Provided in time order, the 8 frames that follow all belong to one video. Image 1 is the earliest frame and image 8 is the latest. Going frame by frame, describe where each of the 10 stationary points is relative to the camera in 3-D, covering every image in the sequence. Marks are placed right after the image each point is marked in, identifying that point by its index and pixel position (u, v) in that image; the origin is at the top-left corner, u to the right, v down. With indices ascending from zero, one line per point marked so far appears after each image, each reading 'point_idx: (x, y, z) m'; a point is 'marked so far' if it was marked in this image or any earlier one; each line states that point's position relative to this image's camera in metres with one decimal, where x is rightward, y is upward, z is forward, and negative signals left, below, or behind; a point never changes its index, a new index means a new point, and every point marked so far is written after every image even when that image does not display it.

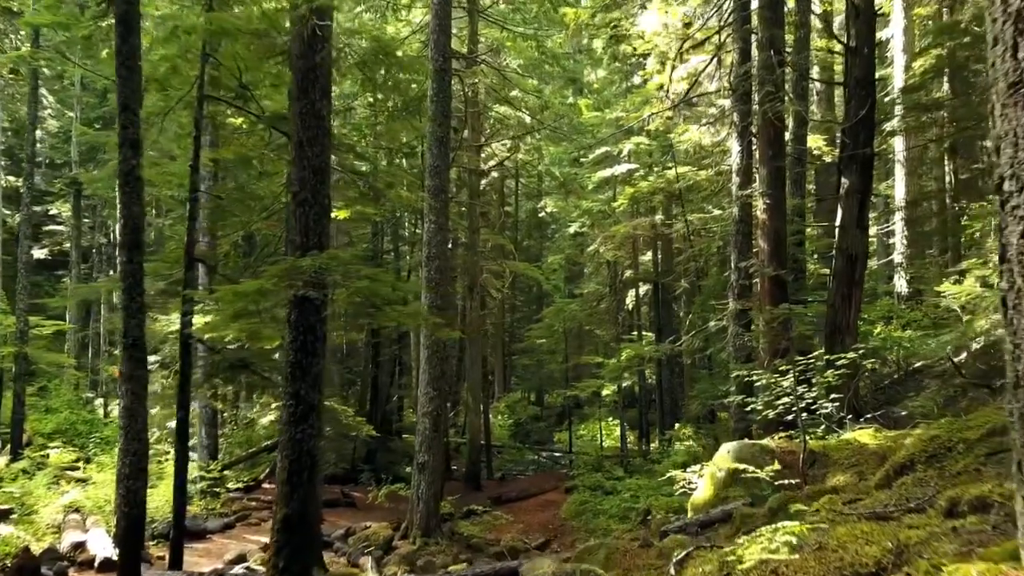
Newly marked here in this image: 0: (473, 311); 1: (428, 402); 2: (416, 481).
0: (-0.9, -0.6, +19.9) m
1: (-1.3, -1.8, +12.9) m
2: (-1.5, -3.1, +12.9) m
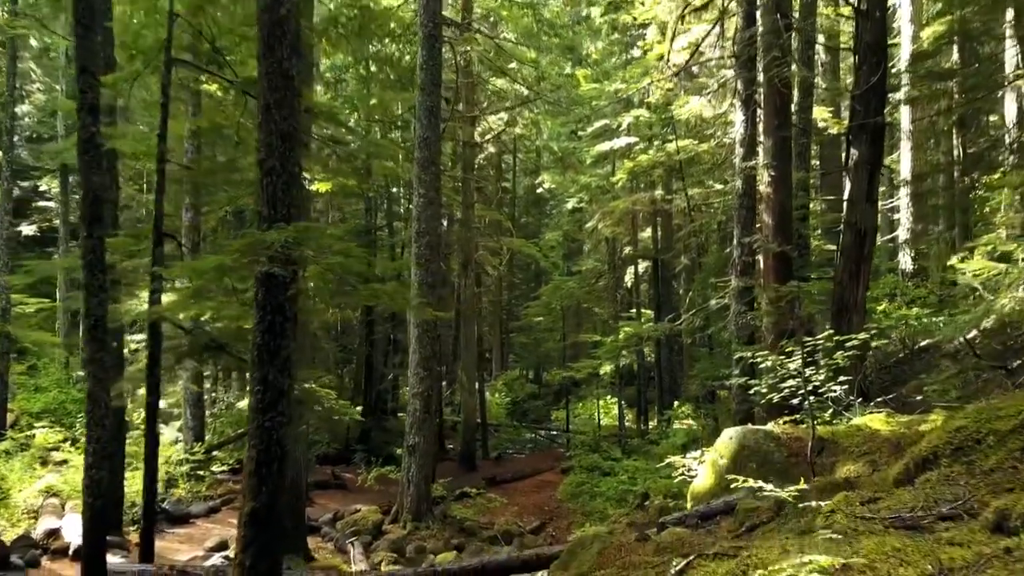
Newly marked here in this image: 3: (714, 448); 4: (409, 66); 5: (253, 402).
0: (-1.0, 0.0, +19.5) m
1: (-1.4, -1.4, +12.5) m
2: (-1.6, -2.7, +12.5) m
3: (+1.9, -1.5, +7.5) m
4: (-2.1, +4.5, +16.7) m
5: (-1.8, -0.8, +5.7) m
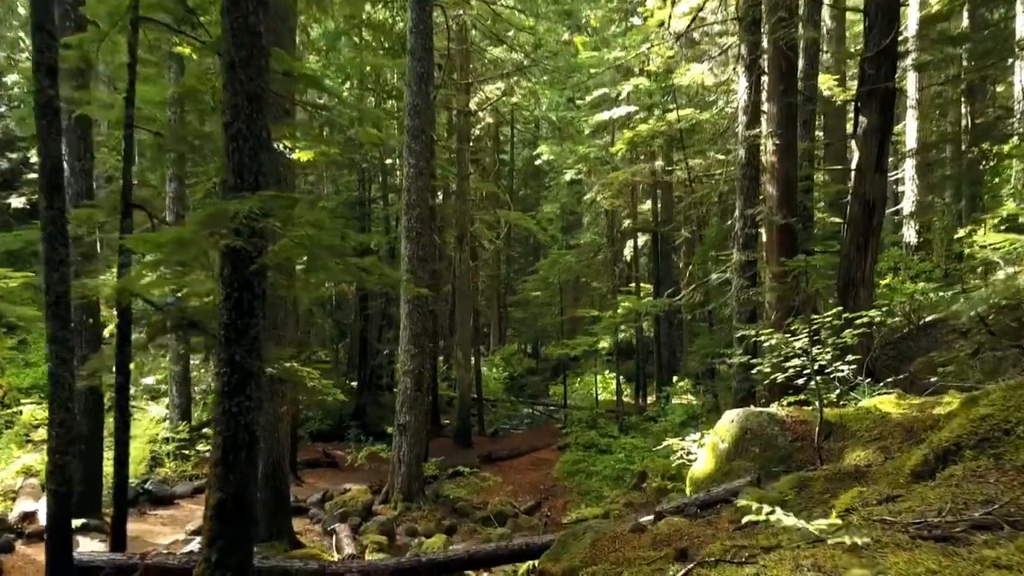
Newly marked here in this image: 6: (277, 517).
0: (-1.1, +0.6, +19.0) m
1: (-1.5, -1.1, +12.1) m
2: (-1.7, -2.3, +12.2) m
3: (+1.8, -1.2, +7.1) m
4: (-2.2, +5.1, +16.1) m
5: (-1.9, -0.6, +5.3) m
6: (-2.7, -2.6, +9.3) m
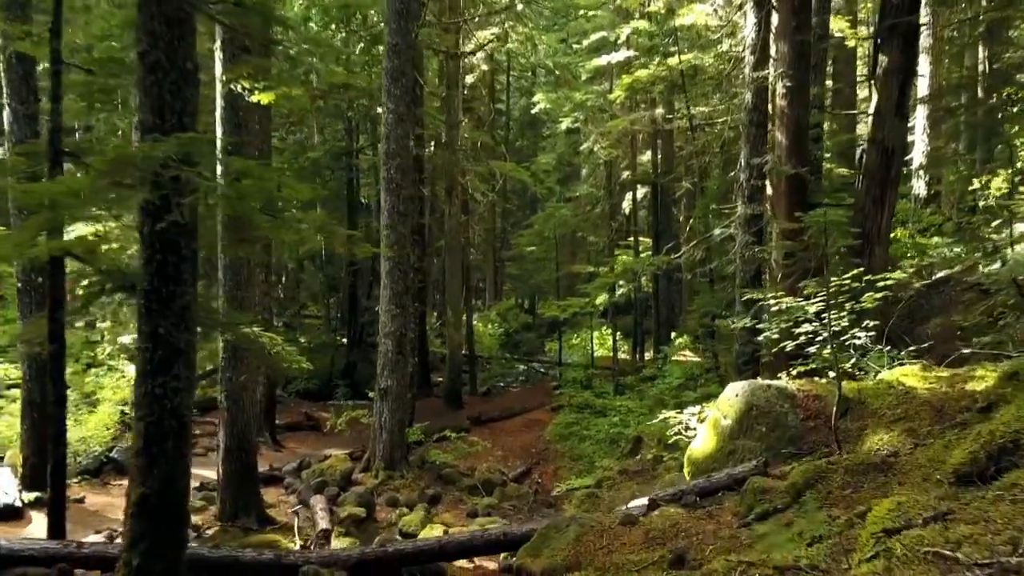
0: (-1.3, +1.6, +18.2) m
1: (-1.7, -0.5, +11.4) m
2: (-1.9, -1.7, +11.5) m
3: (+1.6, -0.9, +6.4) m
4: (-2.4, +5.9, +15.0) m
5: (-2.1, -0.4, +4.6) m
6: (-2.8, -2.2, +8.7) m
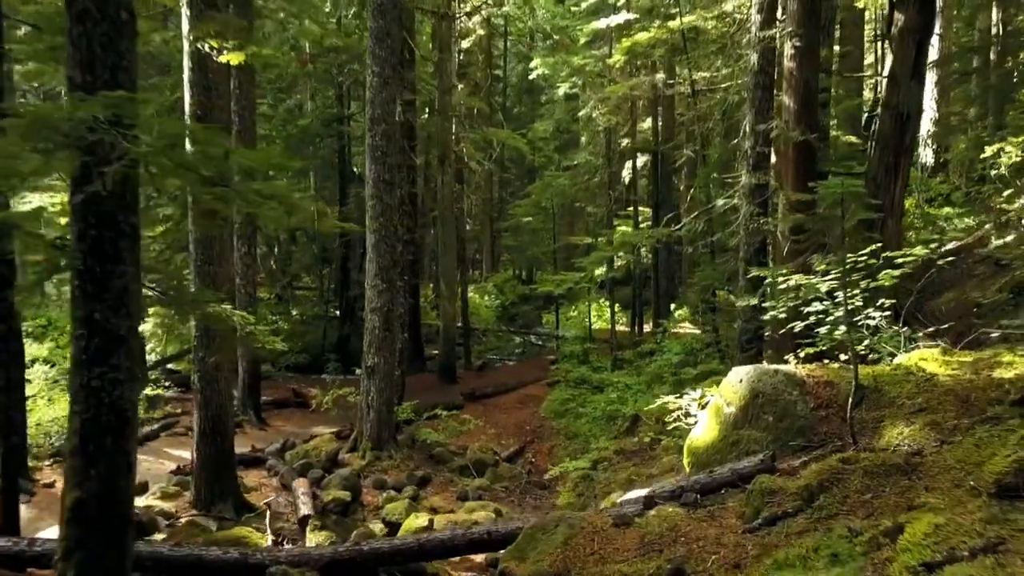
0: (-1.4, +2.2, +17.6) m
1: (-1.8, -0.1, +10.9) m
2: (-2.0, -1.3, +11.1) m
3: (+1.5, -0.7, +5.9) m
4: (-2.5, +6.4, +14.3) m
5: (-2.2, -0.3, +4.1) m
6: (-2.9, -1.9, +8.2) m
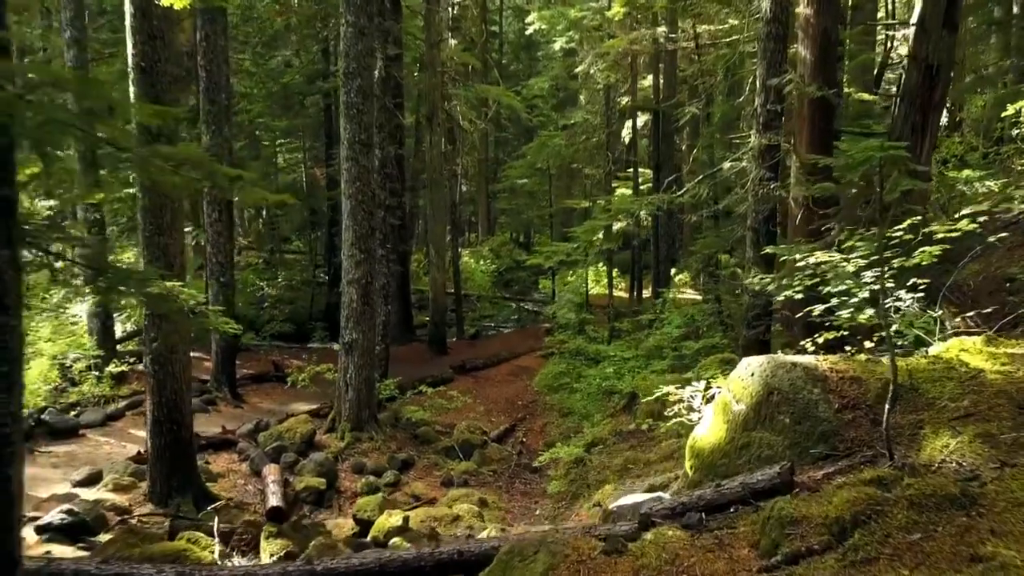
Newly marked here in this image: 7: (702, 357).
0: (-1.6, +2.9, +16.7) m
1: (-1.9, +0.3, +10.1) m
2: (-2.1, -1.0, +10.3) m
3: (+1.4, -0.6, +5.2) m
4: (-2.6, +6.9, +13.2) m
5: (-2.3, -0.3, +3.3) m
6: (-3.1, -1.7, +7.5) m
7: (+2.6, -0.9, +11.1) m
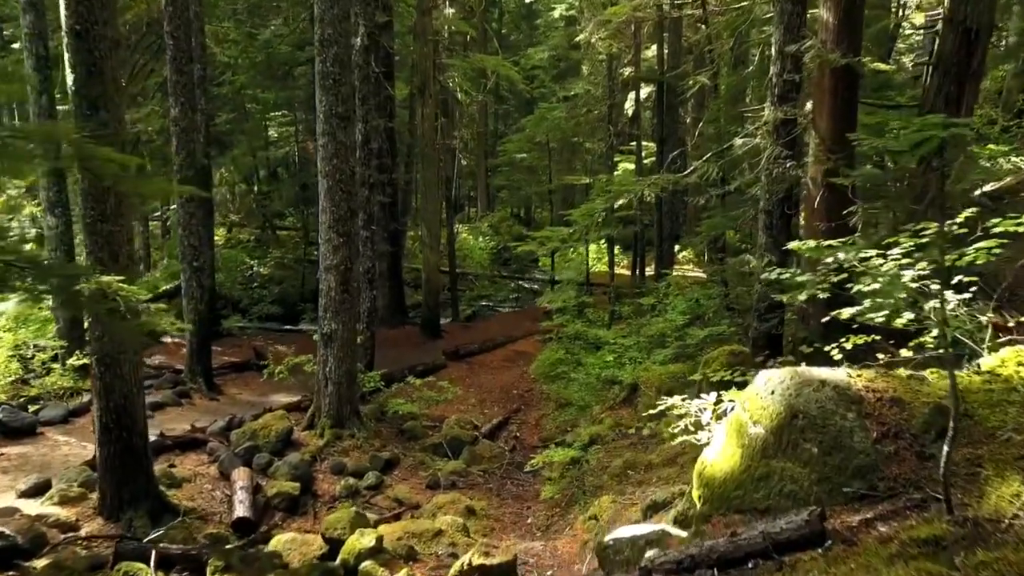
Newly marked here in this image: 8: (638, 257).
0: (-1.6, +3.3, +15.8) m
1: (-2.0, +0.4, +9.3) m
2: (-2.2, -0.8, +9.6) m
3: (+1.3, -0.6, +4.4) m
4: (-2.7, +7.2, +12.2) m
5: (-2.4, -0.3, +2.6) m
6: (-3.2, -1.6, +6.8) m
7: (+2.5, -0.7, +10.3) m
8: (+3.0, +0.7, +19.6) m
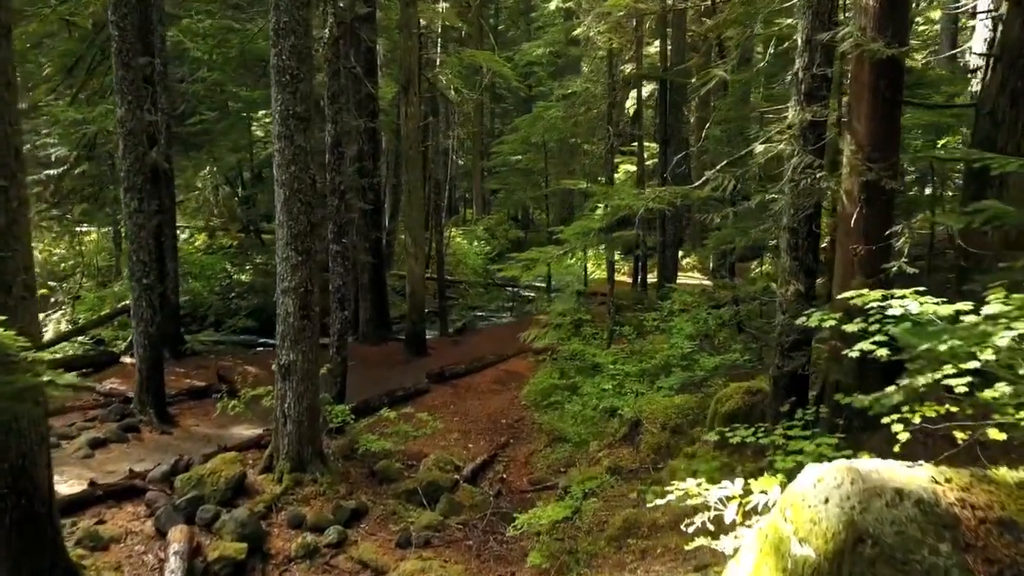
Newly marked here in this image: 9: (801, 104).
0: (-1.8, +3.0, +14.7) m
1: (-2.2, +0.2, +8.2) m
2: (-2.4, -1.1, +8.4) m
3: (+1.1, -0.9, +3.3) m
4: (-2.8, +6.9, +11.0) m
5: (-2.6, -0.6, +1.4) m
6: (-3.4, -1.8, +5.7) m
7: (+2.3, -1.0, +9.2) m
8: (+2.9, +0.5, +18.4) m
9: (+2.4, +1.5, +6.7) m
